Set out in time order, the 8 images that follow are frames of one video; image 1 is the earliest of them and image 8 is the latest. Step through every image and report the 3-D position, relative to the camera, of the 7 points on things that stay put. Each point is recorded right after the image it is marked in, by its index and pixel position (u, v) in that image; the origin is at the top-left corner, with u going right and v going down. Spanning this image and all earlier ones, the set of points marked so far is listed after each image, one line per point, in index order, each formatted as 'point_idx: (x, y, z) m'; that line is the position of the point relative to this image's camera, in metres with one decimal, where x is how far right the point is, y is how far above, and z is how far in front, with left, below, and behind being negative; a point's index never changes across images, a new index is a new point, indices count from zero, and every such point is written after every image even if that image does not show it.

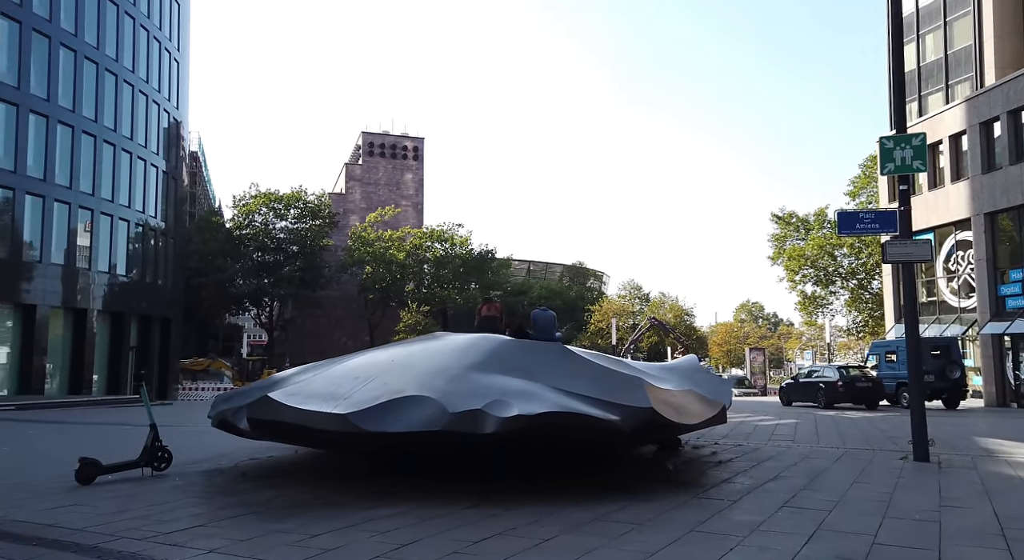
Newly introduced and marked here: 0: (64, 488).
0: (-4.6, -2.2, +8.2) m
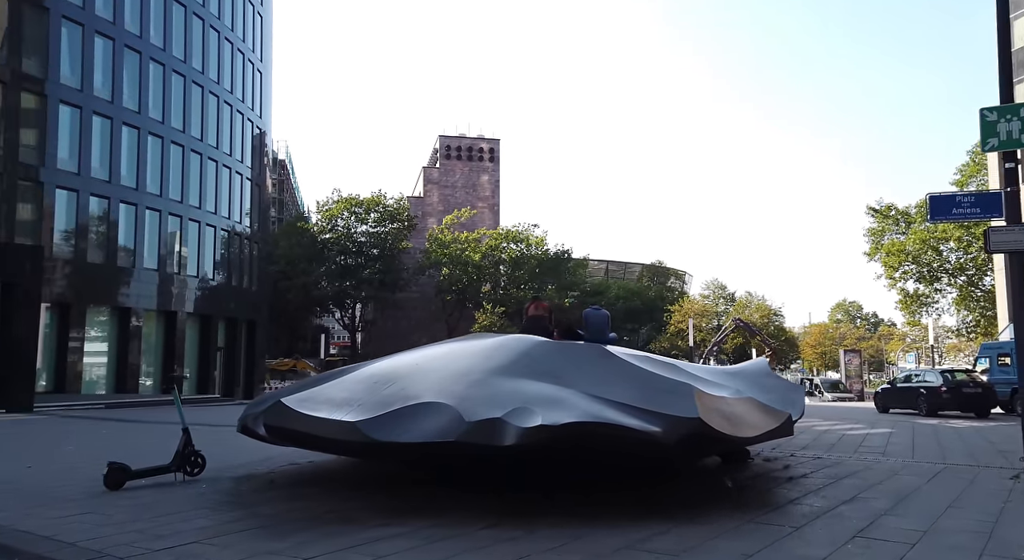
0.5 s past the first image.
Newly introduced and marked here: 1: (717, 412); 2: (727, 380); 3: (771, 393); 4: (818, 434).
0: (-4.3, -2.2, +8.0) m
1: (+1.8, -1.1, +6.8) m
2: (+2.4, -1.1, +8.7) m
3: (+2.9, -1.3, +8.9) m
4: (+5.4, -2.8, +14.1) m
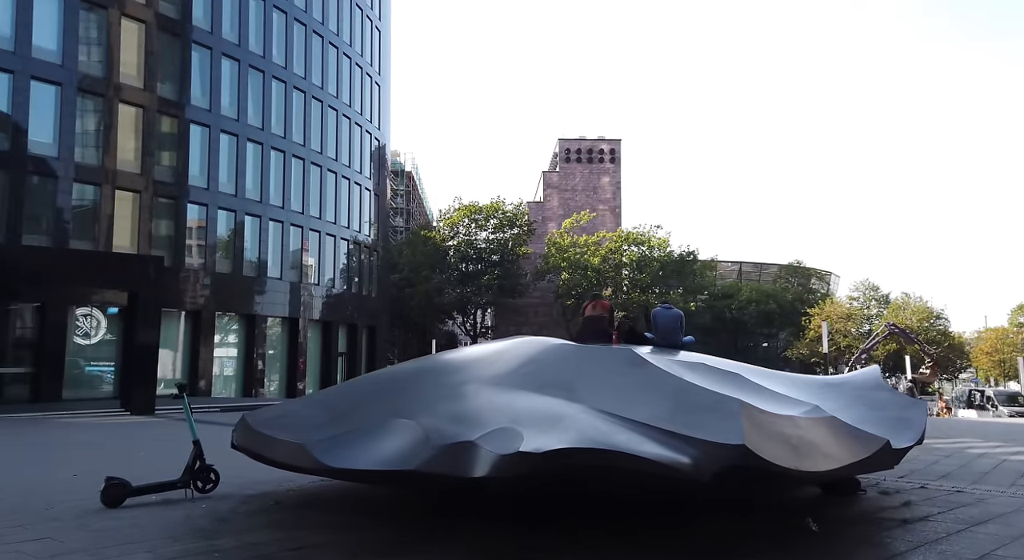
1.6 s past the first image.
0: (-4.0, -2.2, +7.4) m
1: (+1.7, -1.0, +5.1) m
2: (+2.6, -1.0, +6.8) m
3: (+3.2, -1.2, +7.0) m
4: (+6.7, -2.6, +11.6) m
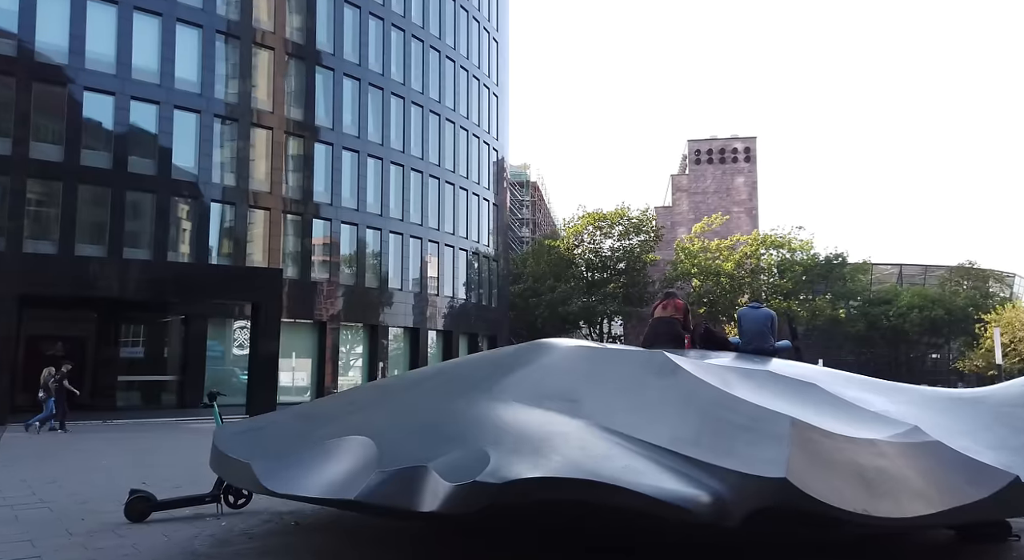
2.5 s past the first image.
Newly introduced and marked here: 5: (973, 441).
0: (-3.6, -2.2, +7.0) m
1: (+1.6, -0.9, +3.8) m
2: (+2.8, -0.9, +5.3) m
3: (+3.4, -1.0, +5.3) m
4: (+7.7, -2.5, +9.2) m
5: (+3.0, -1.0, +5.0) m
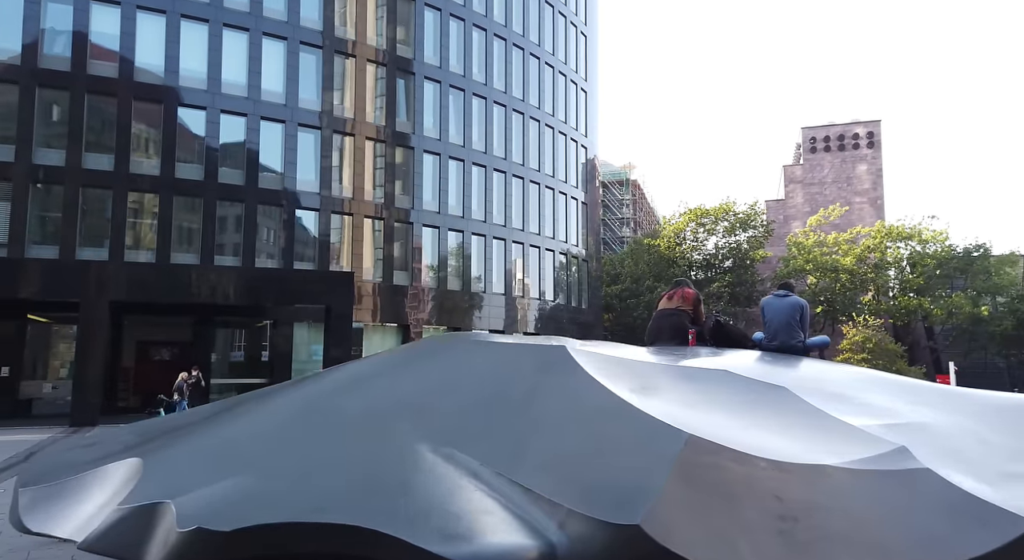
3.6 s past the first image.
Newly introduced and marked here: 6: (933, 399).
0: (-3.8, -2.2, +6.6) m
1: (+0.8, -0.8, +2.6) m
2: (+2.2, -0.7, +3.9) m
3: (+2.8, -0.8, +3.8) m
4: (+7.7, -2.2, +6.9) m
5: (+2.3, -0.8, +3.6) m
6: (+2.7, -0.7, +4.8) m
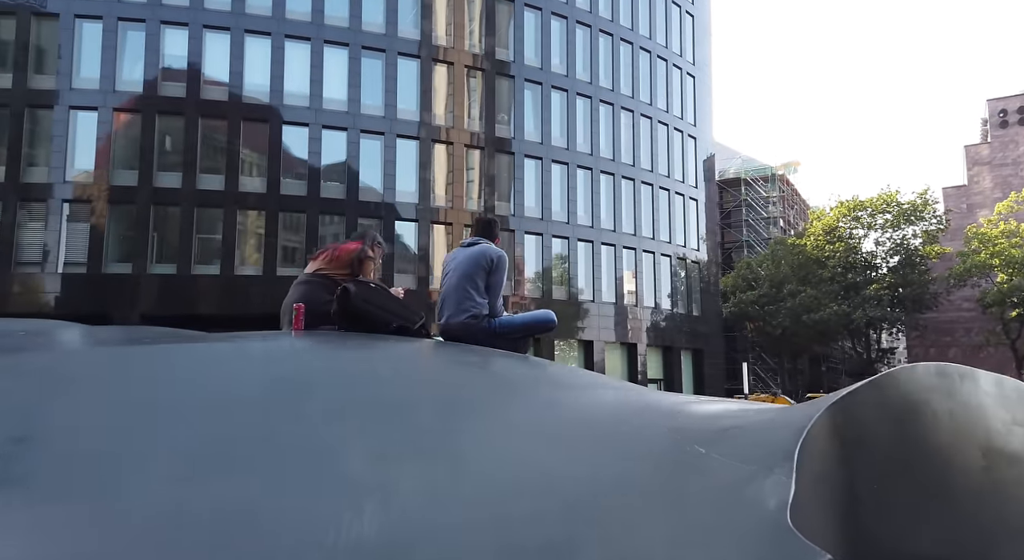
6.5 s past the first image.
0: (-5.9, -2.1, +5.5) m
1: (-2.5, -0.4, +0.6) m
2: (-0.8, -0.4, +1.5) m
3: (-0.3, -0.5, +1.3) m
4: (+5.3, -1.8, +3.1) m
5: (-0.8, -0.5, +1.2) m
6: (-0.1, -0.4, +2.3) m
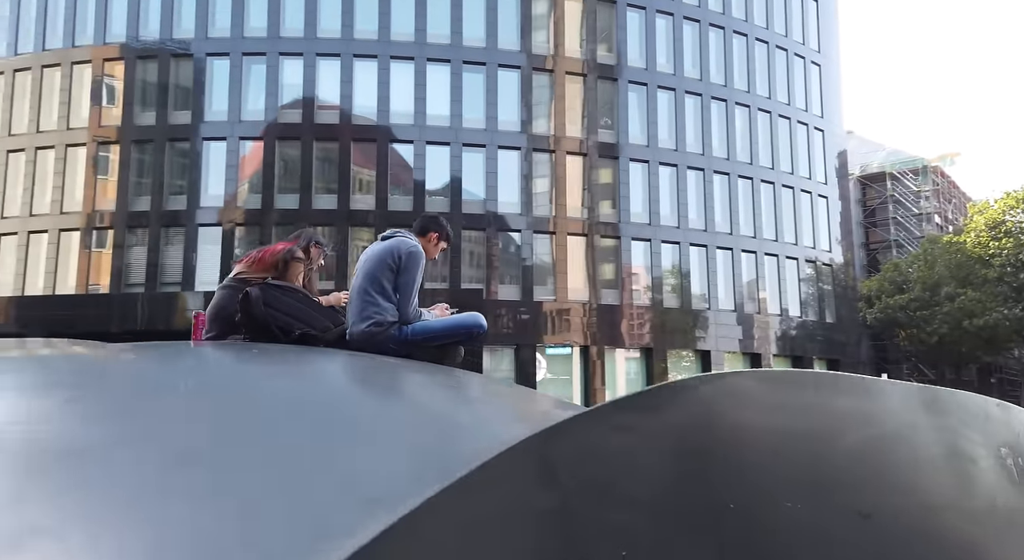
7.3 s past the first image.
0: (-6.1, -2.2, +6.3) m
1: (-3.8, -0.5, +0.8) m
2: (-1.9, -0.4, +1.4) m
3: (-1.4, -0.5, +1.0) m
4: (+4.4, -1.6, +1.7) m
5: (-1.9, -0.5, +1.1) m
6: (-1.1, -0.4, +2.0) m
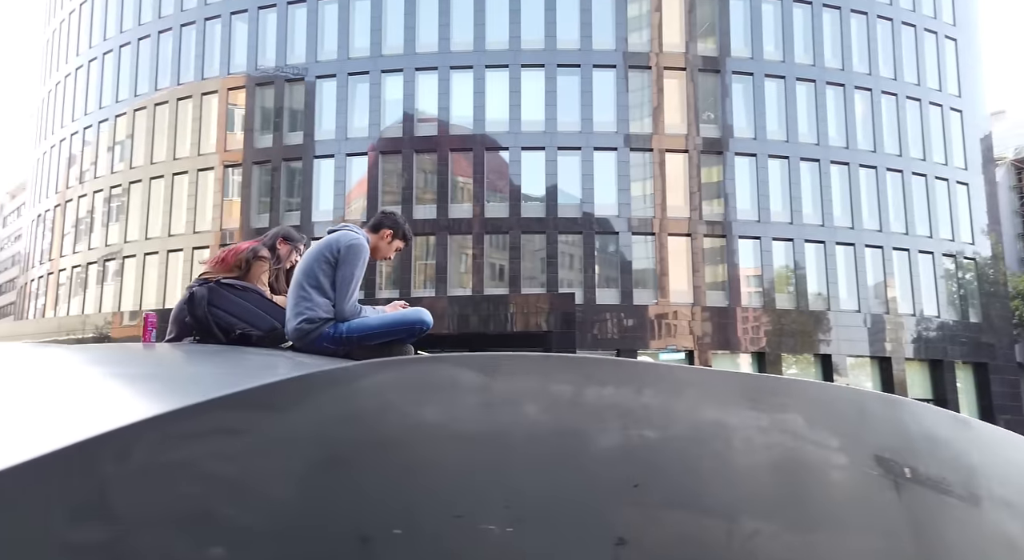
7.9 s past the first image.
0: (-6.0, -2.4, +7.1) m
1: (-4.8, -0.5, +1.3) m
2: (-2.8, -0.4, +1.5) m
3: (-2.4, -0.4, +1.0) m
4: (+3.4, -1.4, +0.7) m
5: (-2.9, -0.5, +1.2) m
6: (-1.9, -0.3, +2.0) m
